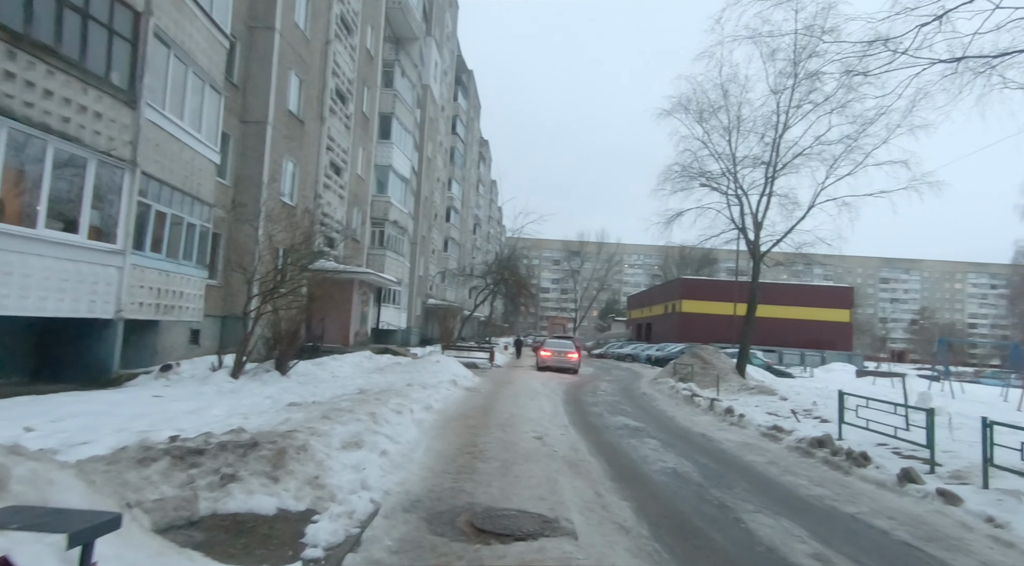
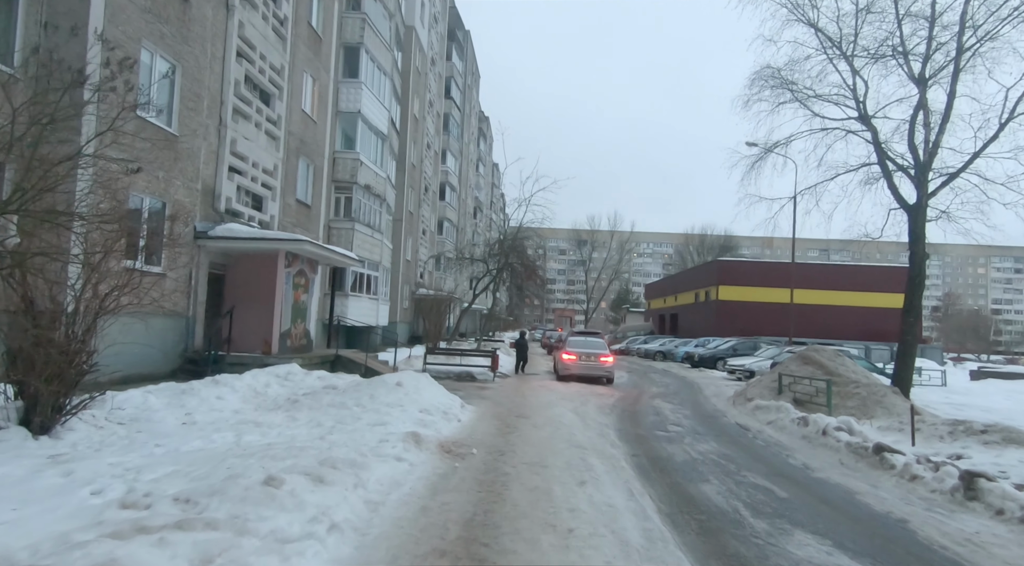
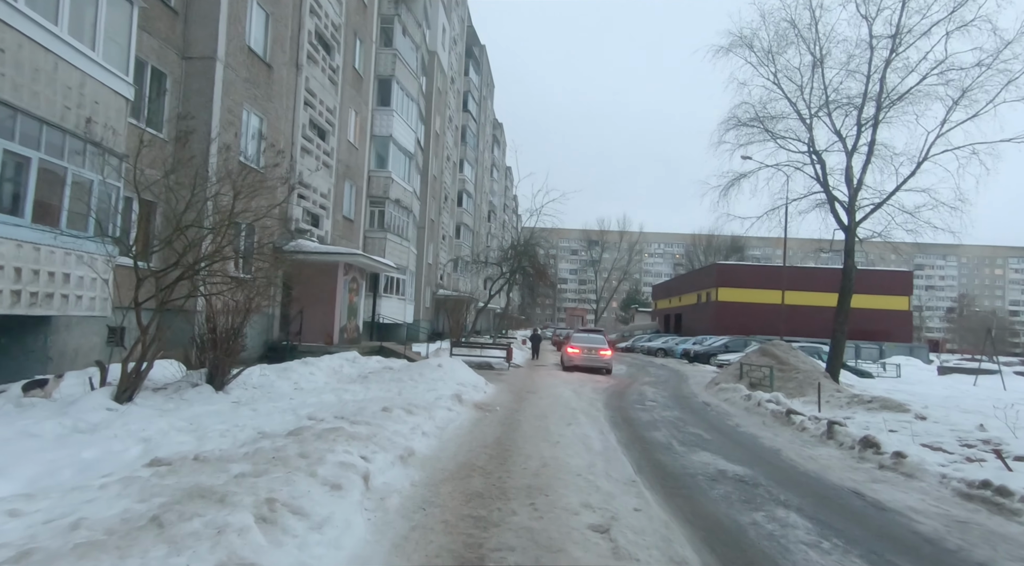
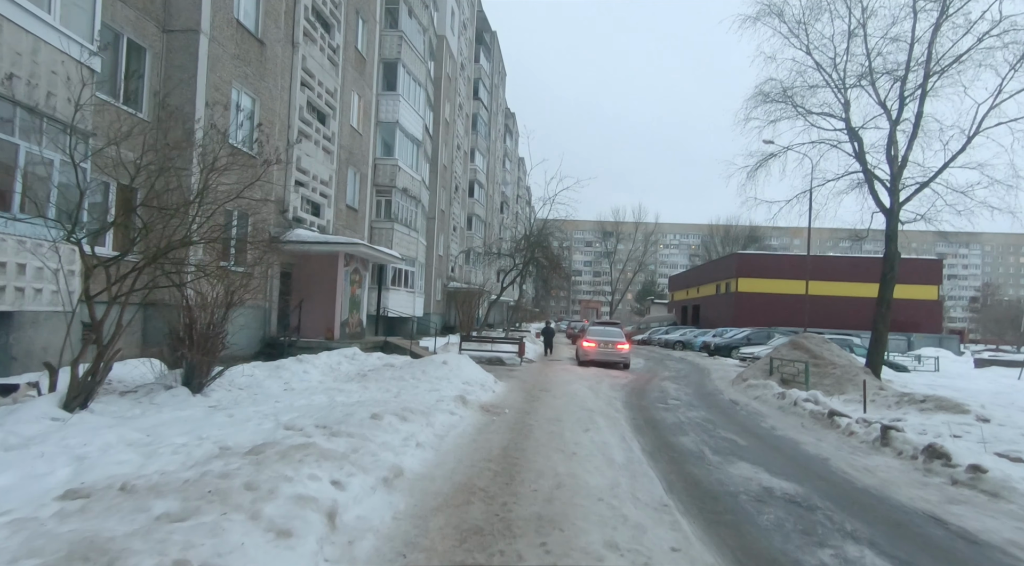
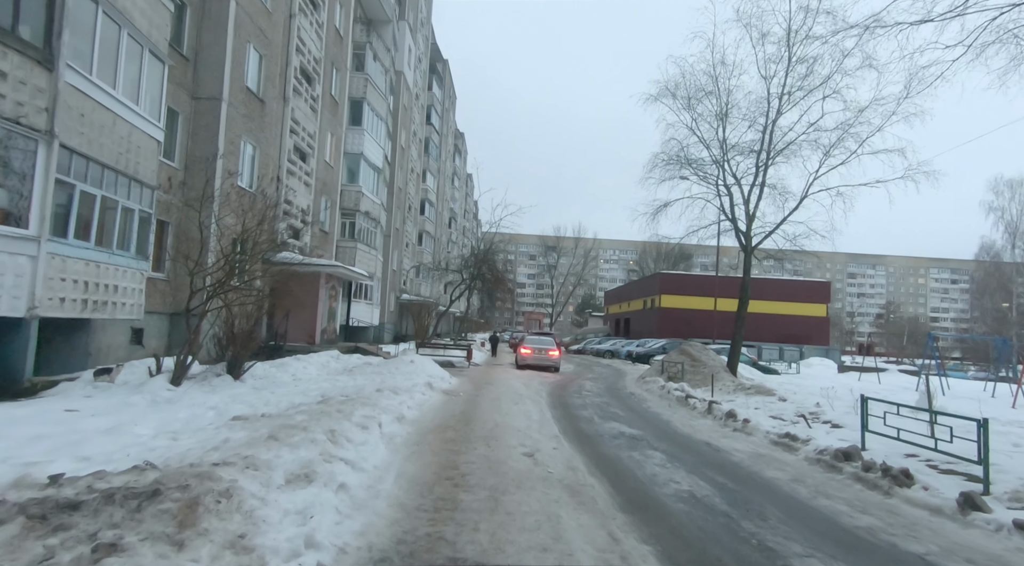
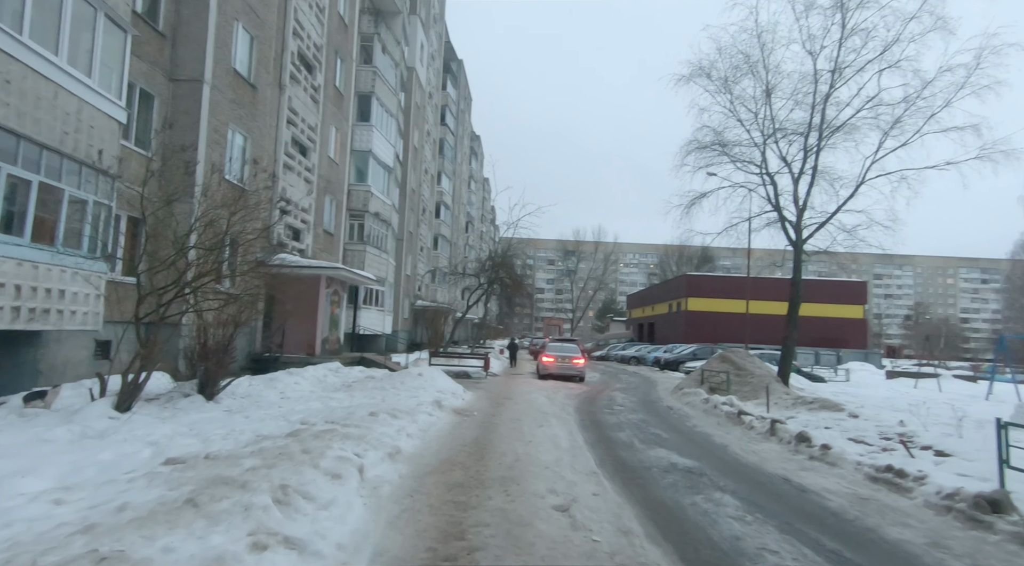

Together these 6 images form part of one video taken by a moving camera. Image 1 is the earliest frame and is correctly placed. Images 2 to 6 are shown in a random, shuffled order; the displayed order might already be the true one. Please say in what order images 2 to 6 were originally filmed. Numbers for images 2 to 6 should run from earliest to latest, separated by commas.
5, 6, 3, 4, 2
